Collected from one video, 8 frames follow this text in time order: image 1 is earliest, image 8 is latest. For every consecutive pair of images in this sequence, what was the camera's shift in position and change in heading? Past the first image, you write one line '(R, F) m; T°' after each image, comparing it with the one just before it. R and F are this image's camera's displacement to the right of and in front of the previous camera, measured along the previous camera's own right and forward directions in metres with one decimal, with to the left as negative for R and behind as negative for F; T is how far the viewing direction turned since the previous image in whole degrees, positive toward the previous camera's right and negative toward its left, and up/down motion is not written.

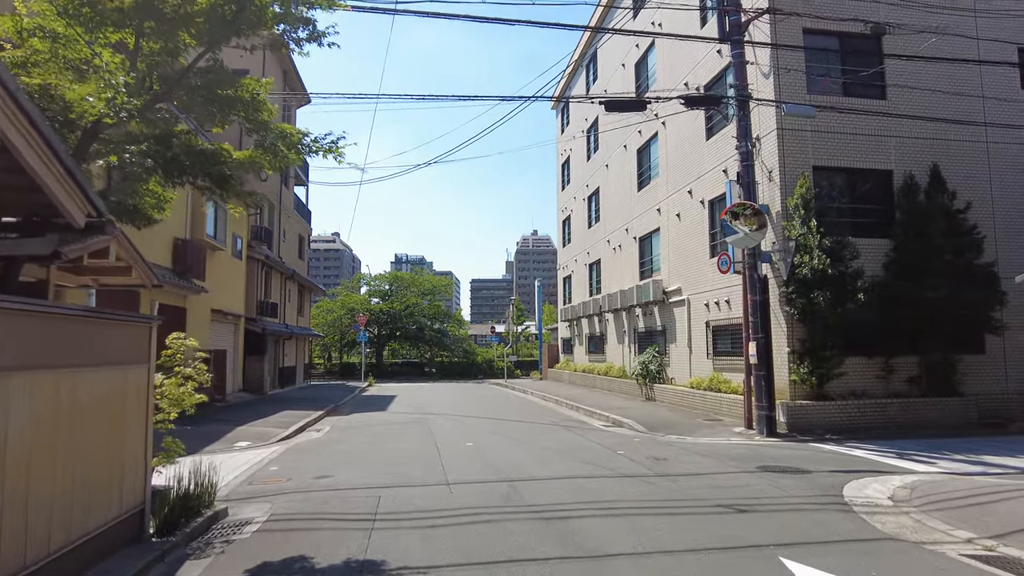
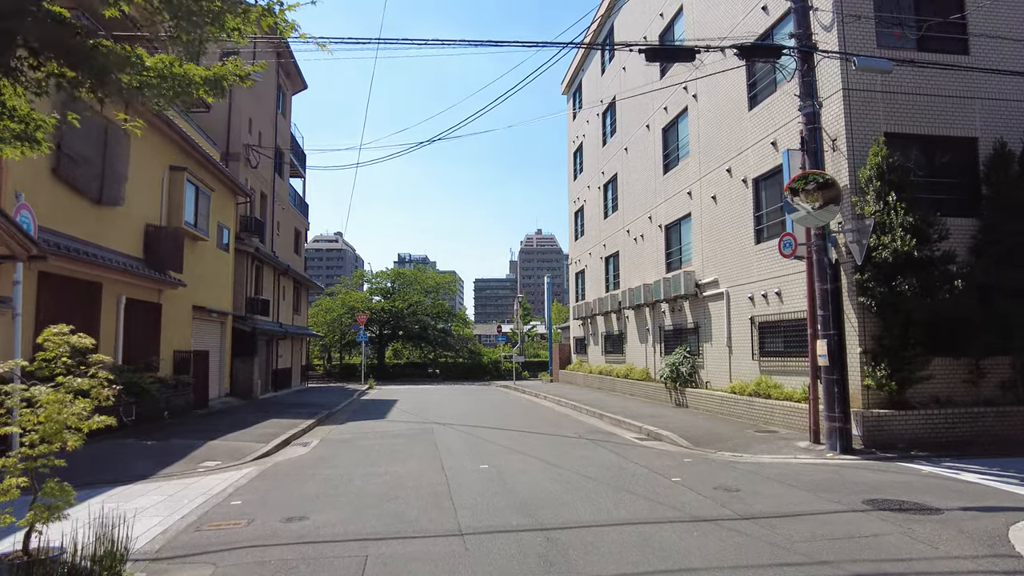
(-0.3, +2.0) m; 0°
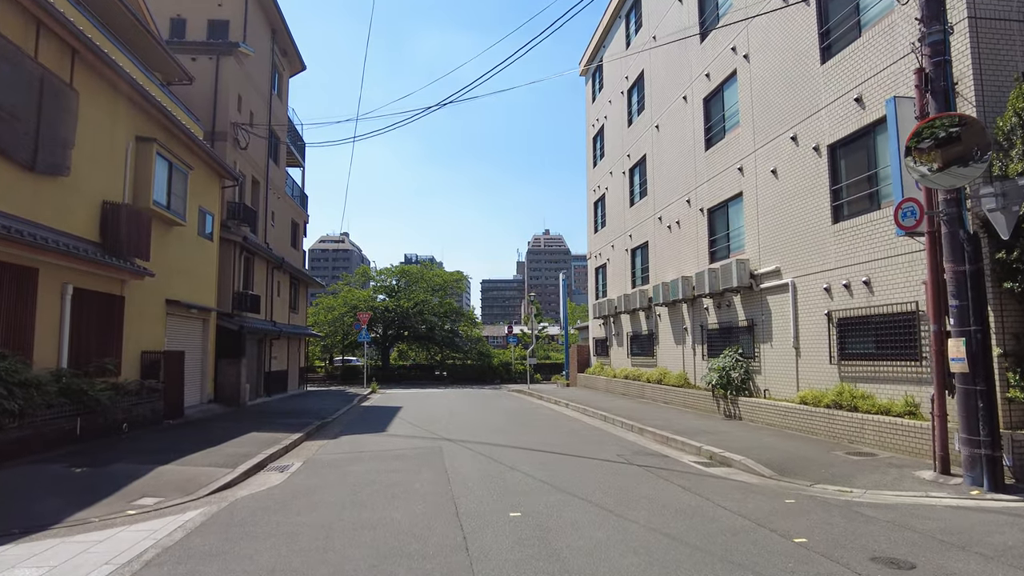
(-0.3, +2.4) m; -1°
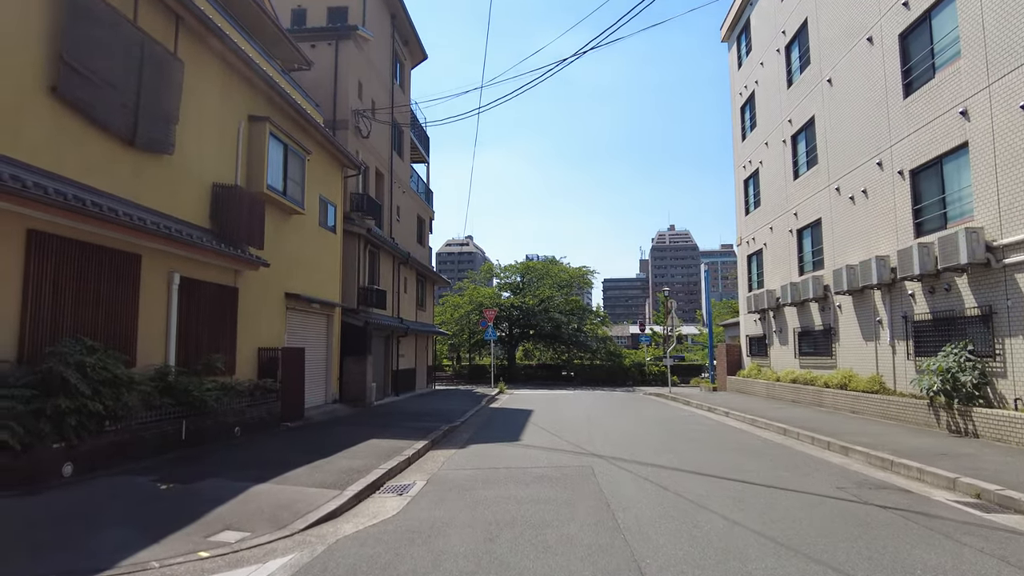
(-0.6, +2.2) m; -10°
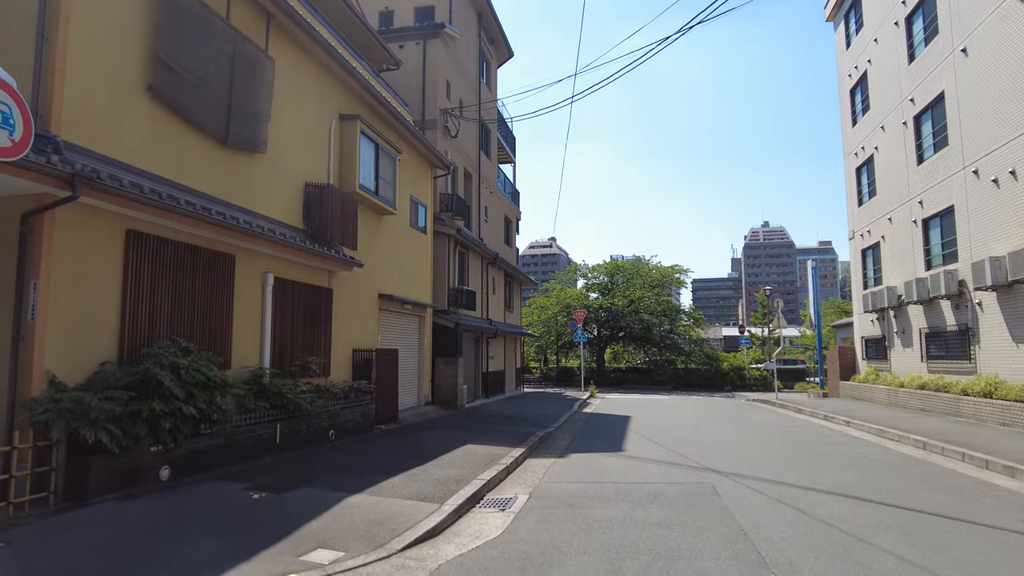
(-0.3, +0.7) m; -7°
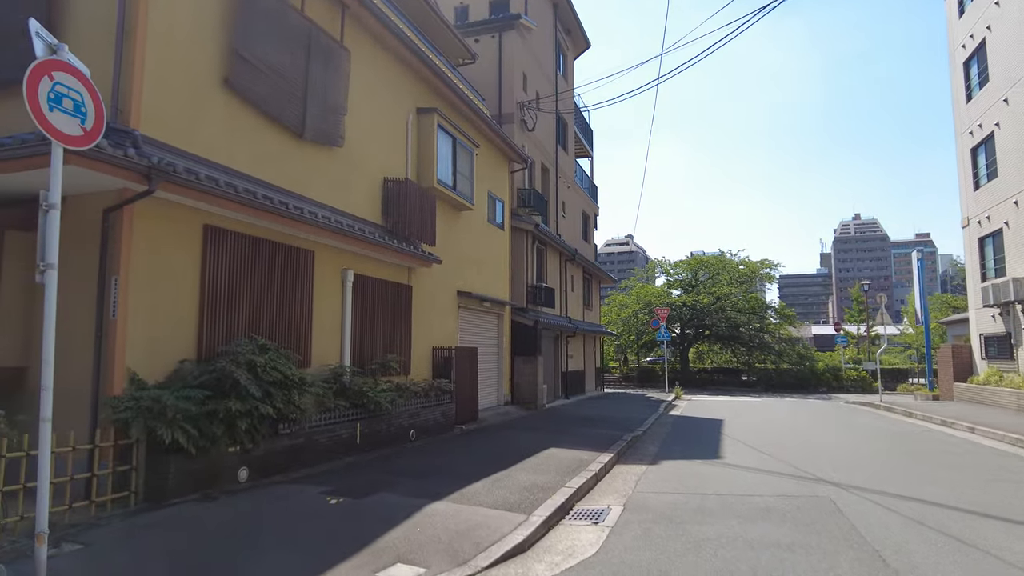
(-0.1, +0.6) m; -6°
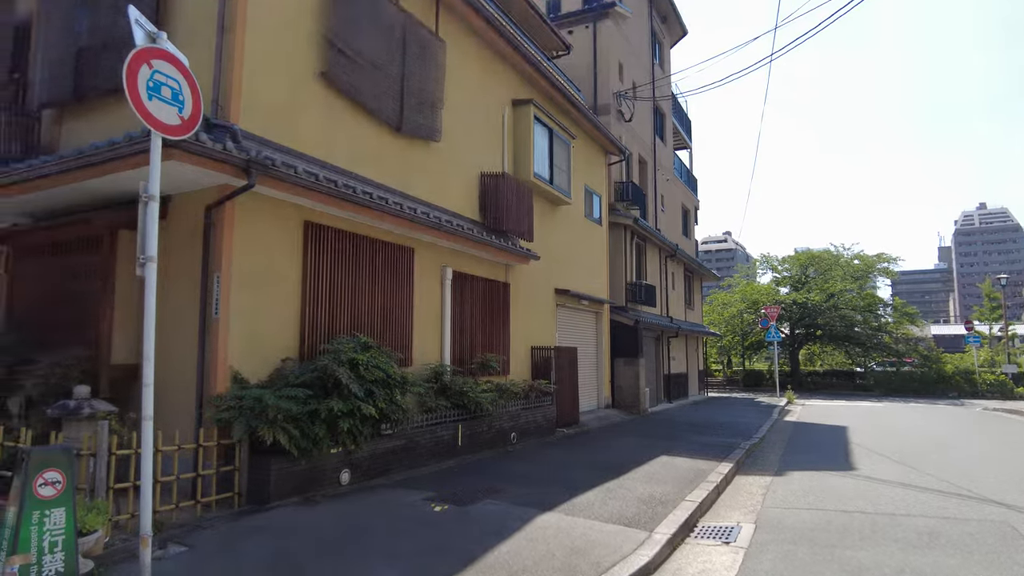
(-0.2, +0.6) m; -8°
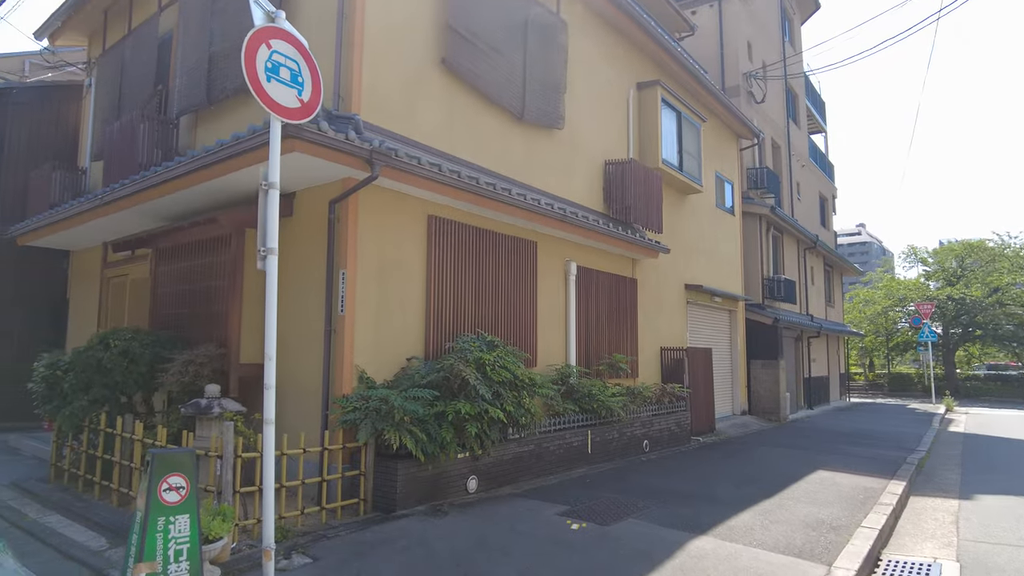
(-0.2, +0.6) m; -10°
